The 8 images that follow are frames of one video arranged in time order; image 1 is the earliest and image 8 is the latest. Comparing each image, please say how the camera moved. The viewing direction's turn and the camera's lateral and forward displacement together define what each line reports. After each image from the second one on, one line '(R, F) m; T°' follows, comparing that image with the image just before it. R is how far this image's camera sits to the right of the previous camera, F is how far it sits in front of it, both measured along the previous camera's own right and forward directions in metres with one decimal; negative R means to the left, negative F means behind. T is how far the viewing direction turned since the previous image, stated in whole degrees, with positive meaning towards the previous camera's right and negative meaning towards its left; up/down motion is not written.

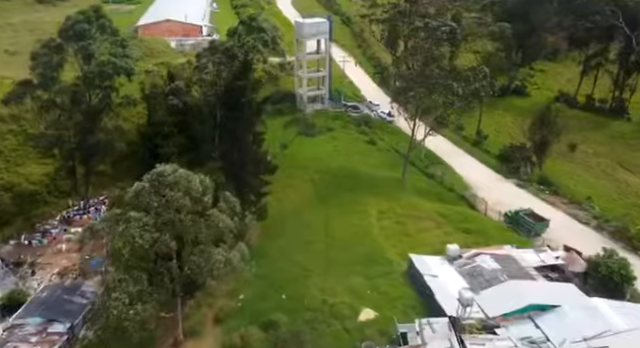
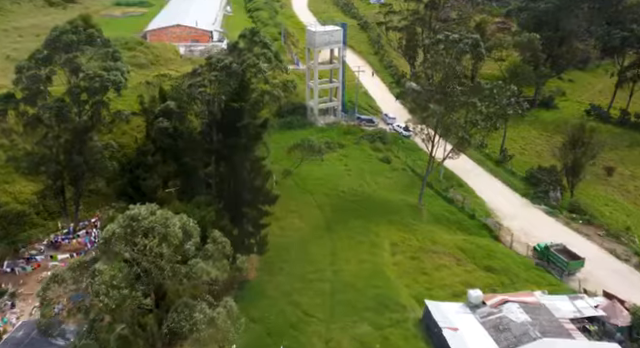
(+0.6, +3.3) m; -2°
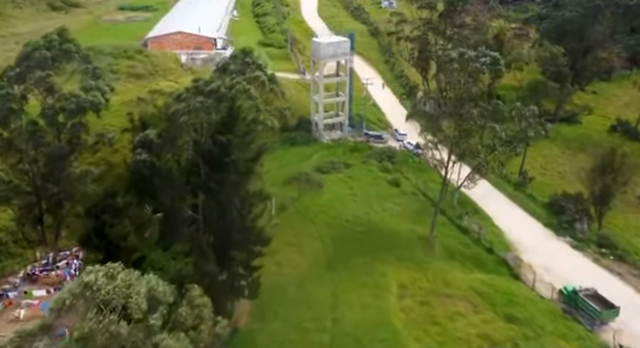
(+0.6, +3.2) m; -1°
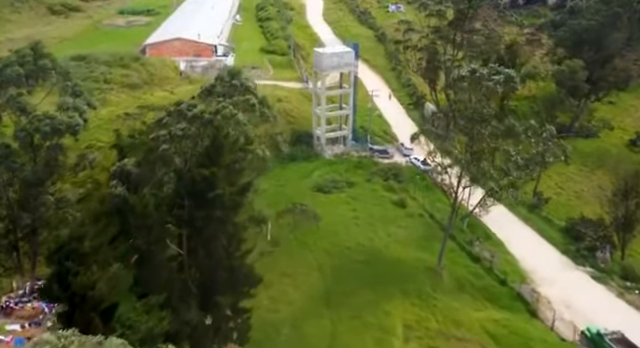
(+0.4, +2.5) m; -1°
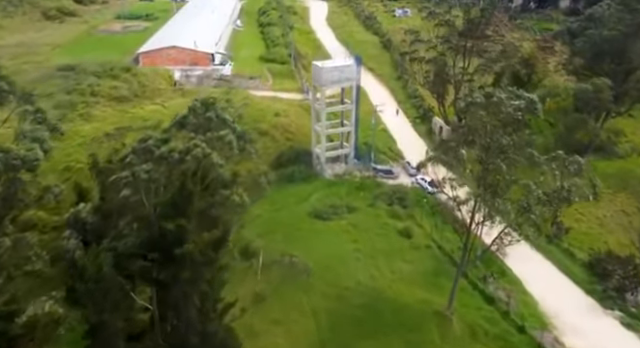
(+0.5, +3.3) m; -1°
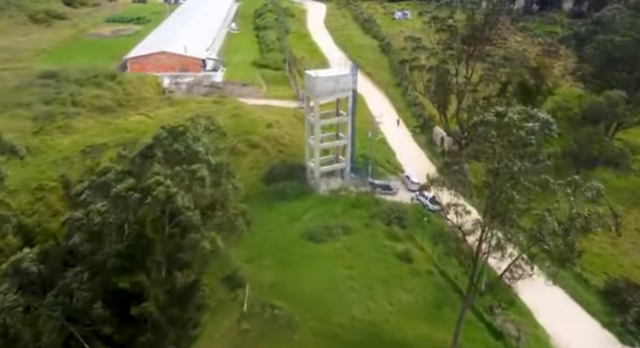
(+0.4, +2.6) m; 0°
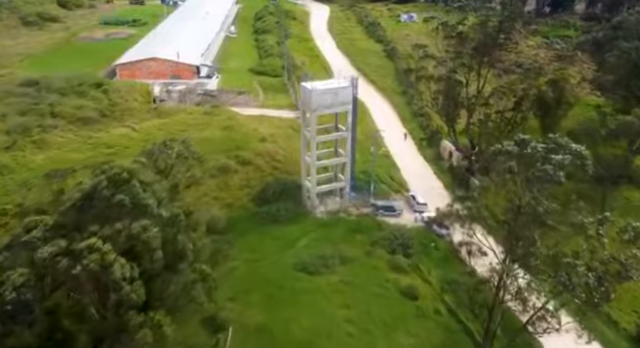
(+0.6, +3.4) m; -1°
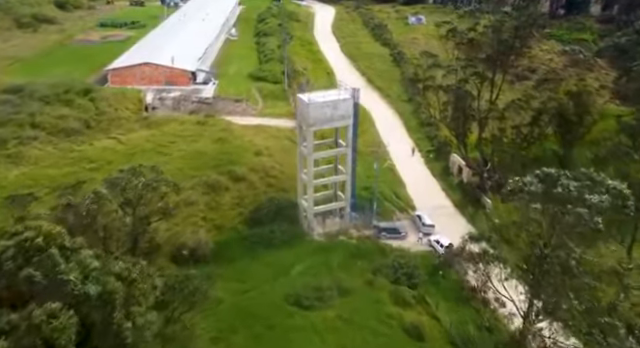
(+0.6, +3.0) m; -1°
